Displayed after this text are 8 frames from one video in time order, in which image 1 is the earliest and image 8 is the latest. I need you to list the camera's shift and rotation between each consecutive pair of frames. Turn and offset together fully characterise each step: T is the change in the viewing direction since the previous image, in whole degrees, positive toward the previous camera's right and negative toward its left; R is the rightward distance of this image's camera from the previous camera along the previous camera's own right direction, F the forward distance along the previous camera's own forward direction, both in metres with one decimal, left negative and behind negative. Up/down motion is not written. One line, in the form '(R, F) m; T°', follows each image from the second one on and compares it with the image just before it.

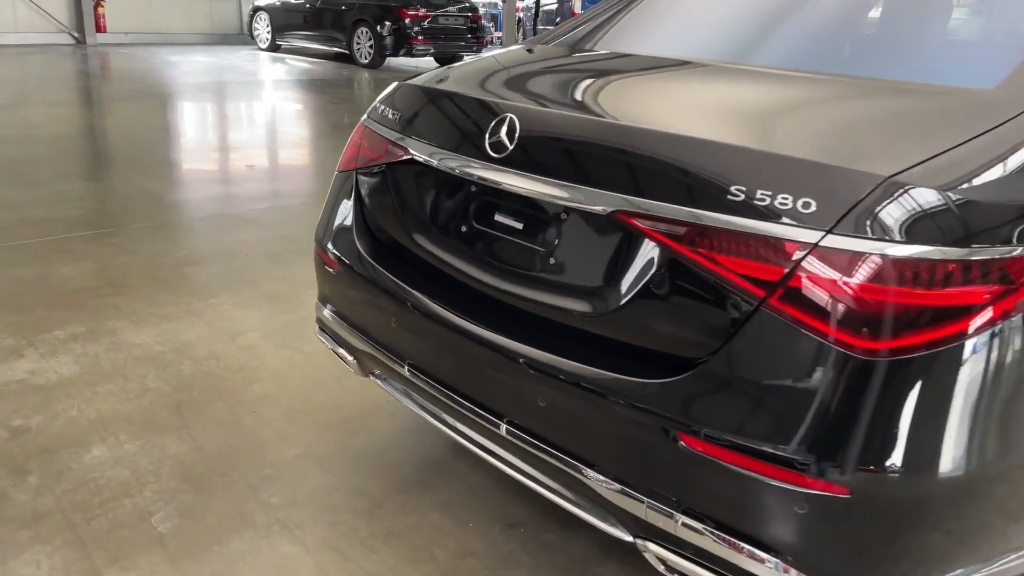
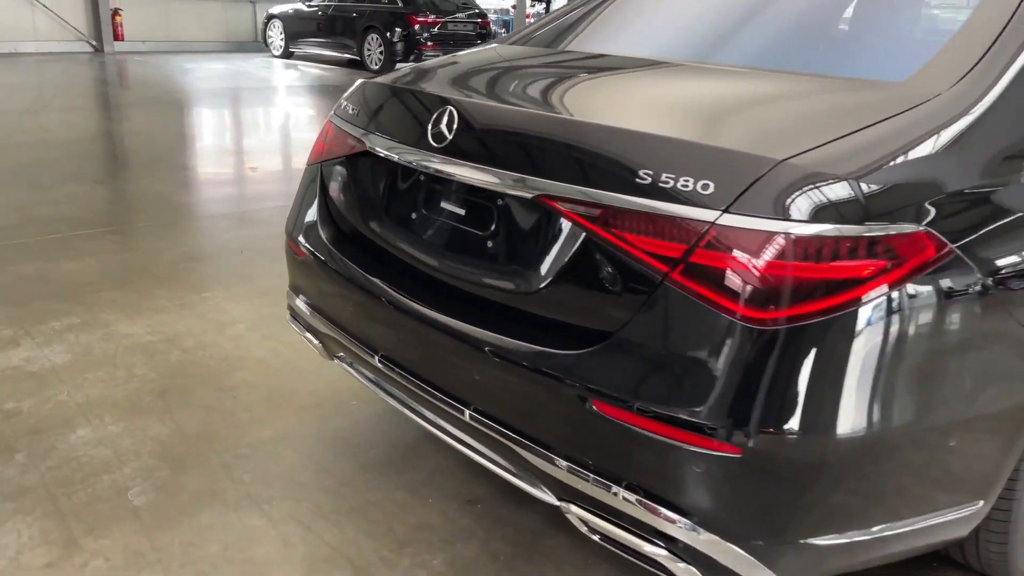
(+0.1, -0.1) m; -1°
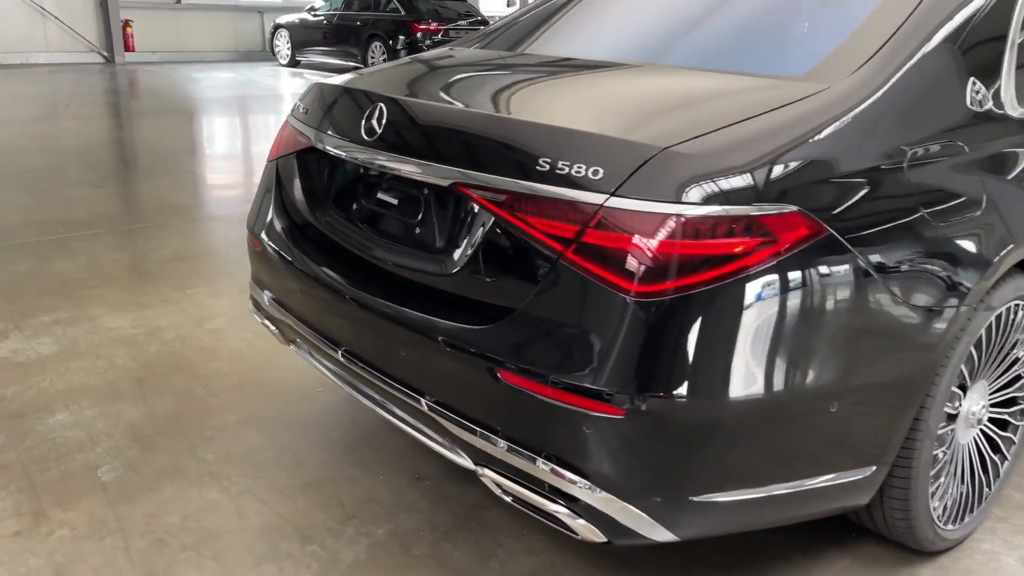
(+0.2, -0.1) m; -1°
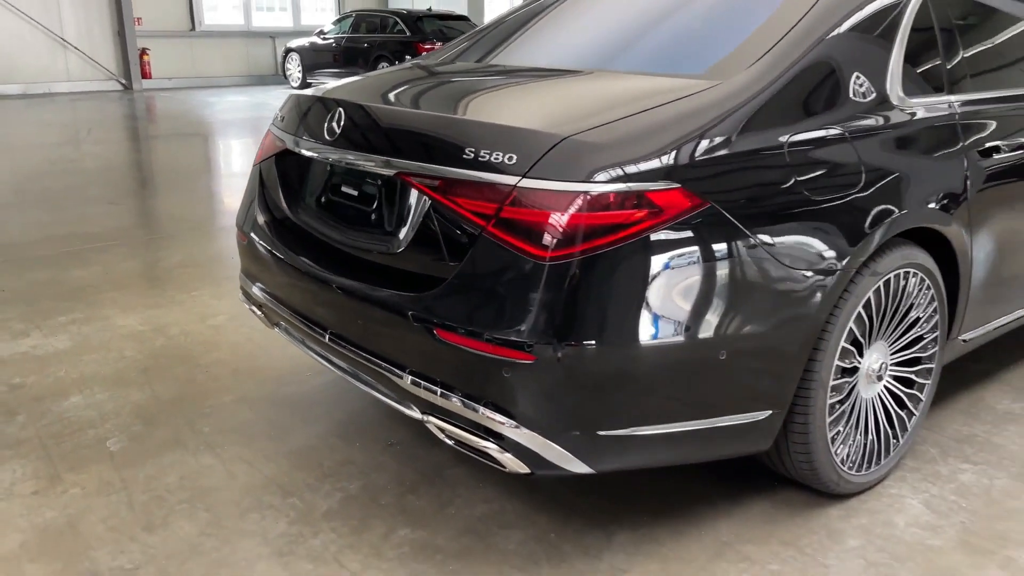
(+0.2, -0.2) m; -1°
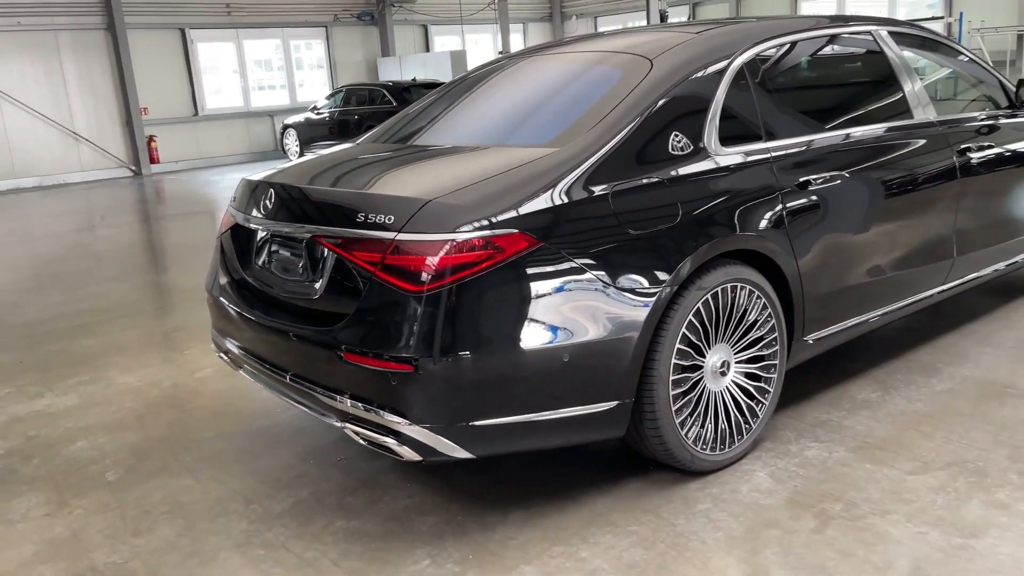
(+0.3, -0.5) m; -1°
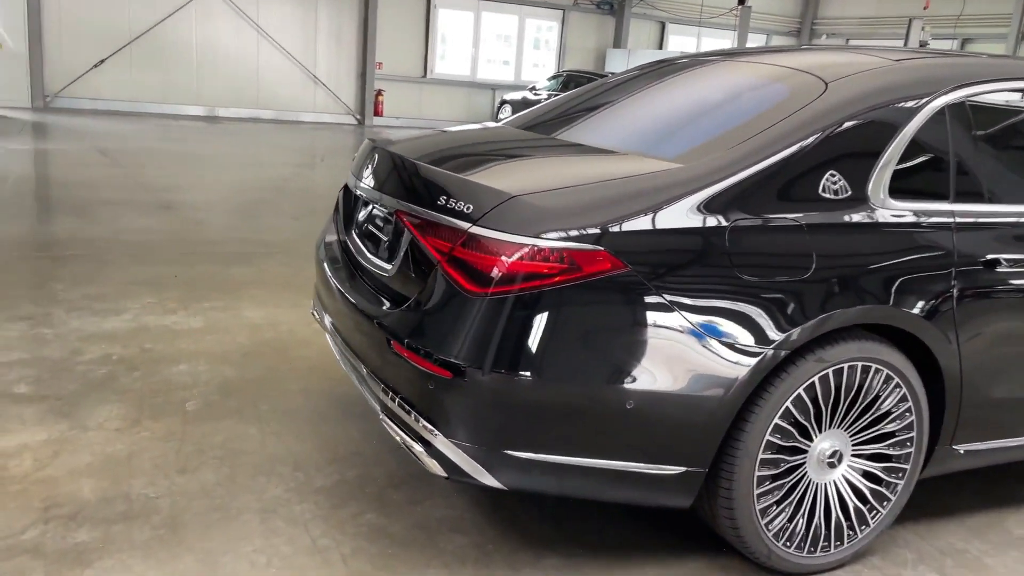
(+0.2, +0.3) m; -13°
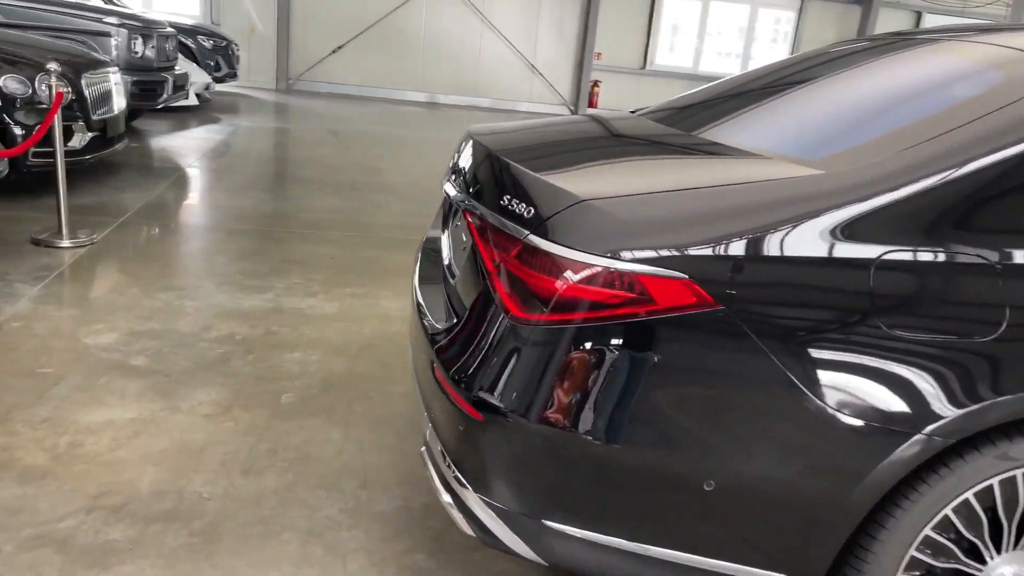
(+0.3, +0.4) m; -15°
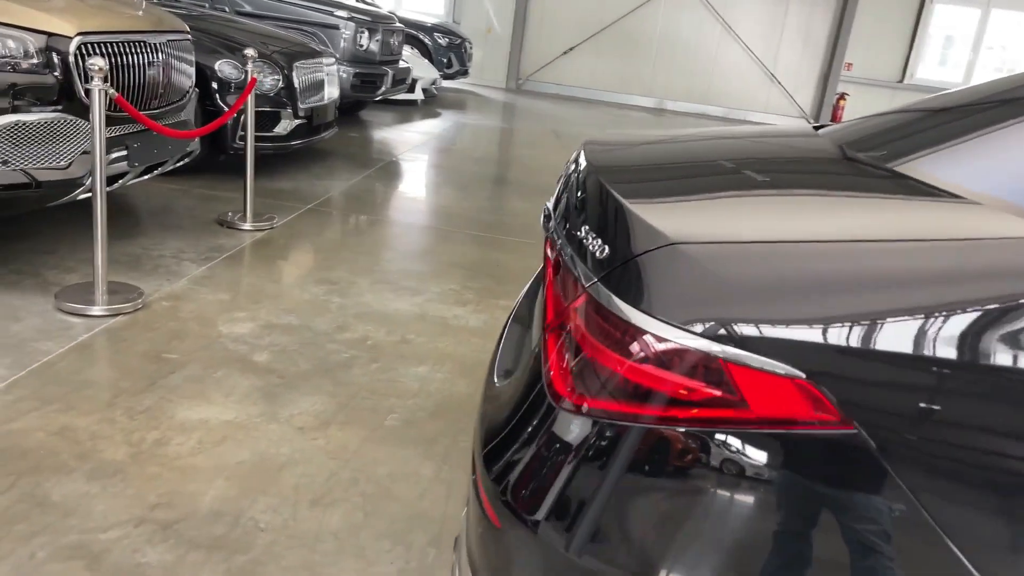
(+0.2, +0.4) m; -15°
